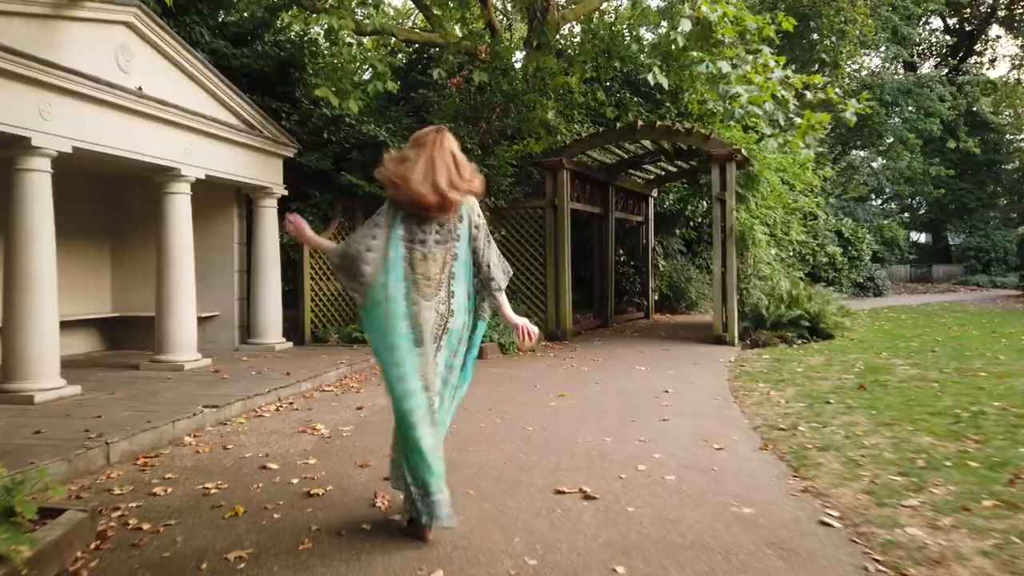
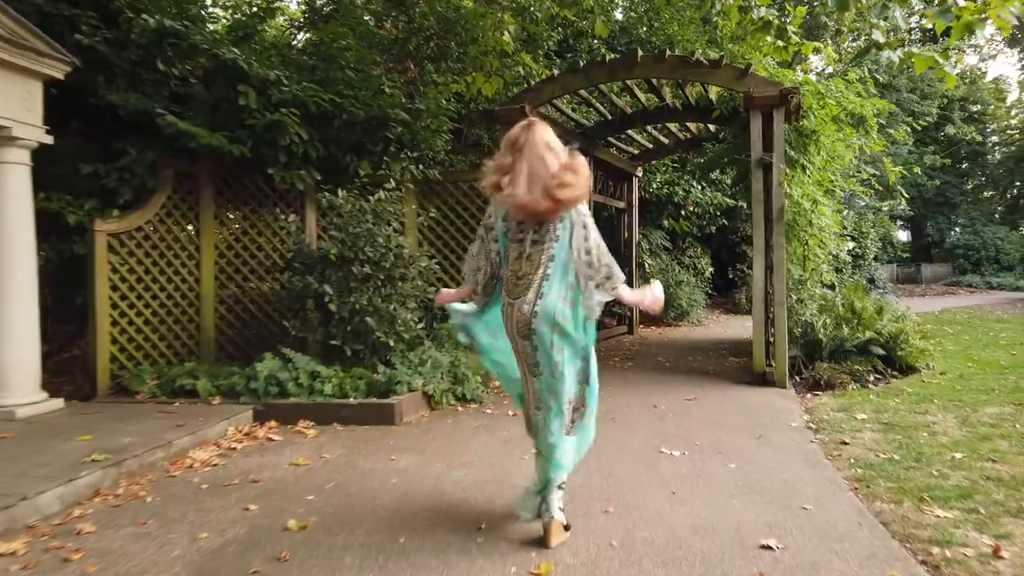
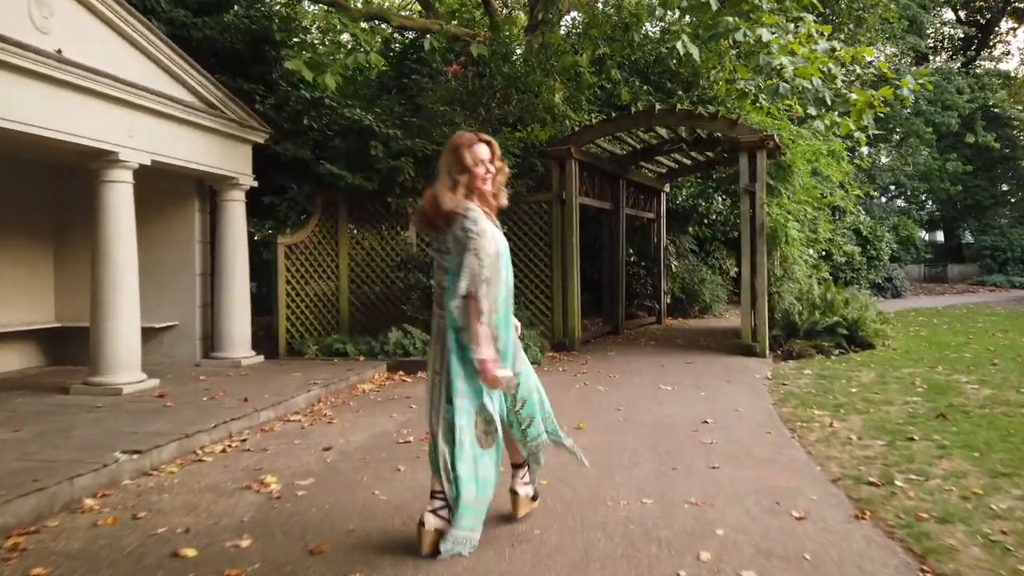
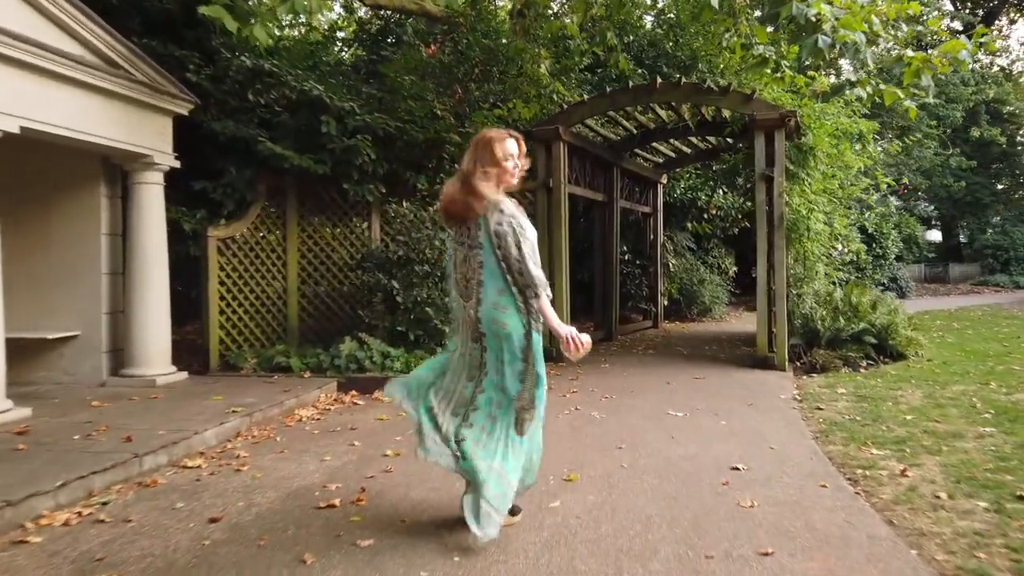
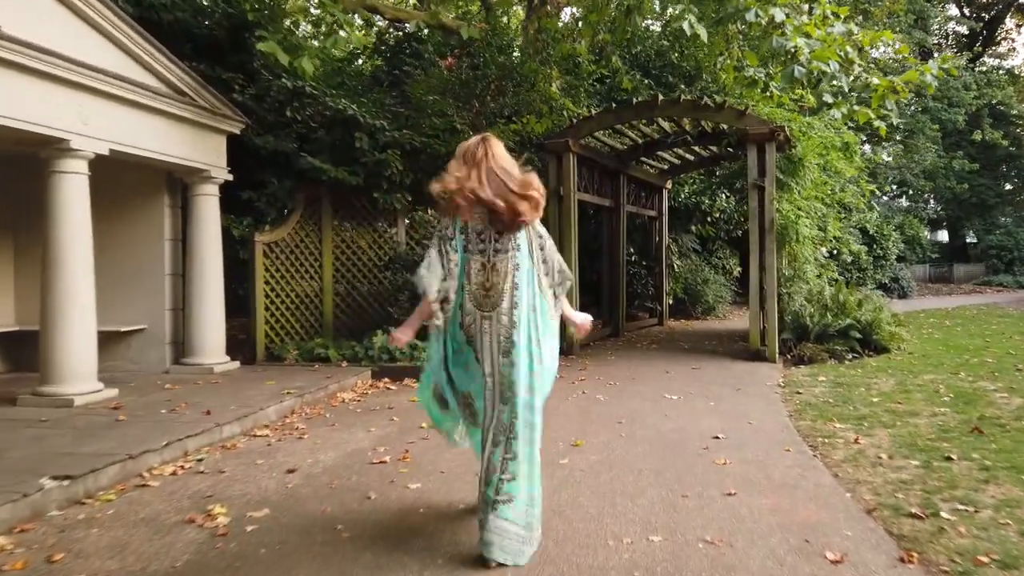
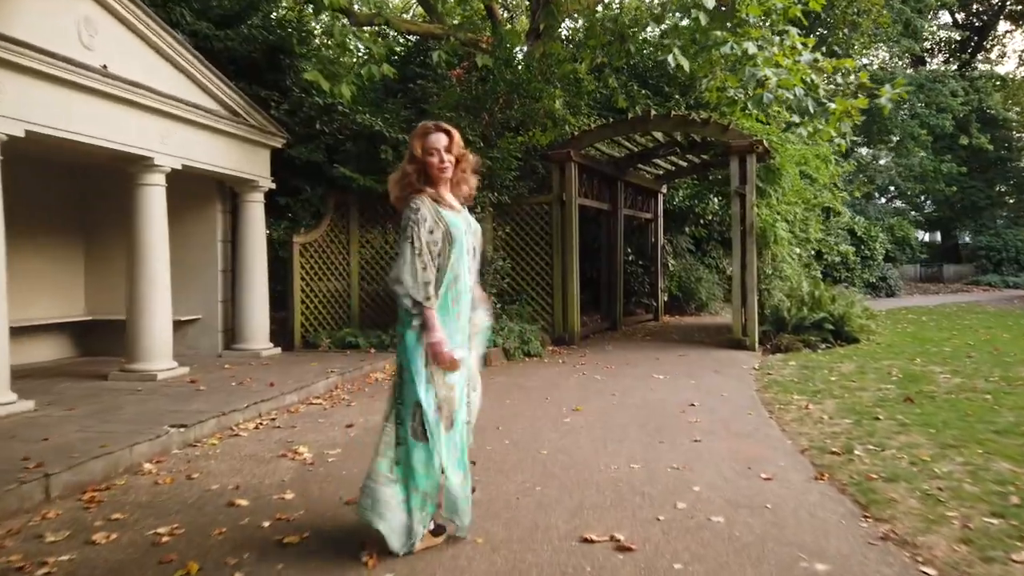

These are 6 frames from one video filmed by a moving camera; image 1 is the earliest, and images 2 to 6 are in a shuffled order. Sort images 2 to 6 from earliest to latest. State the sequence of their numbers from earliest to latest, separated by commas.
6, 3, 5, 4, 2
